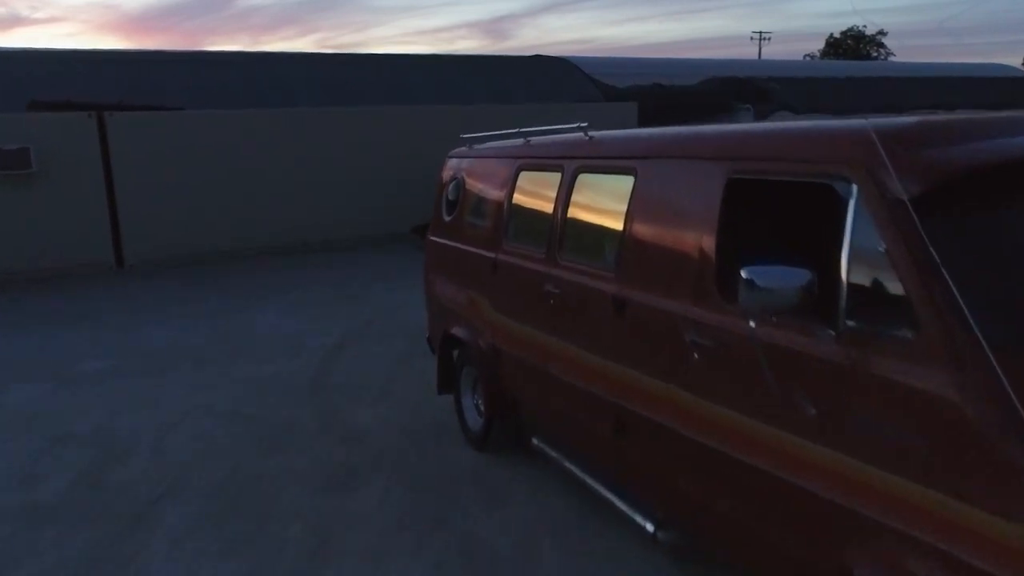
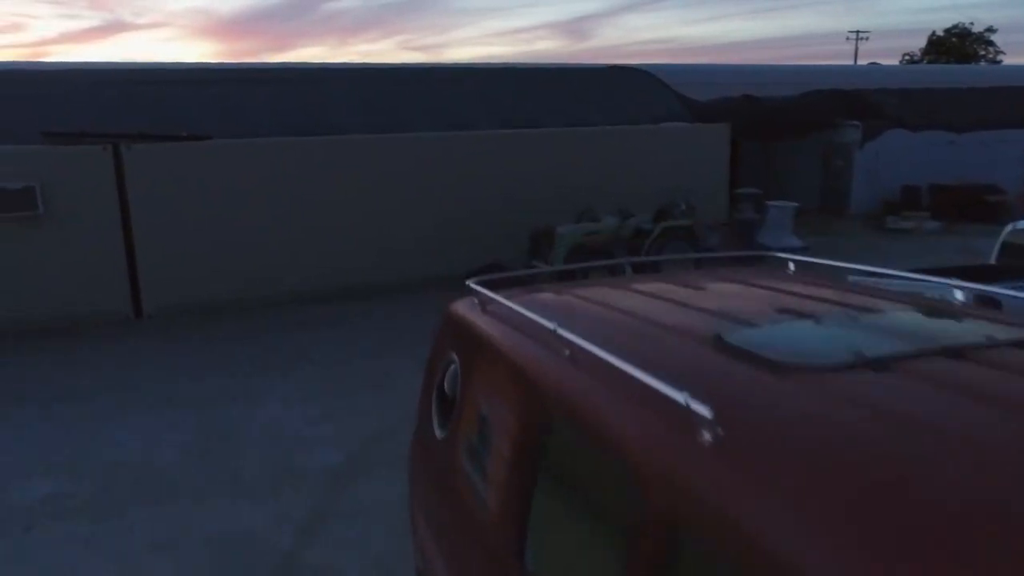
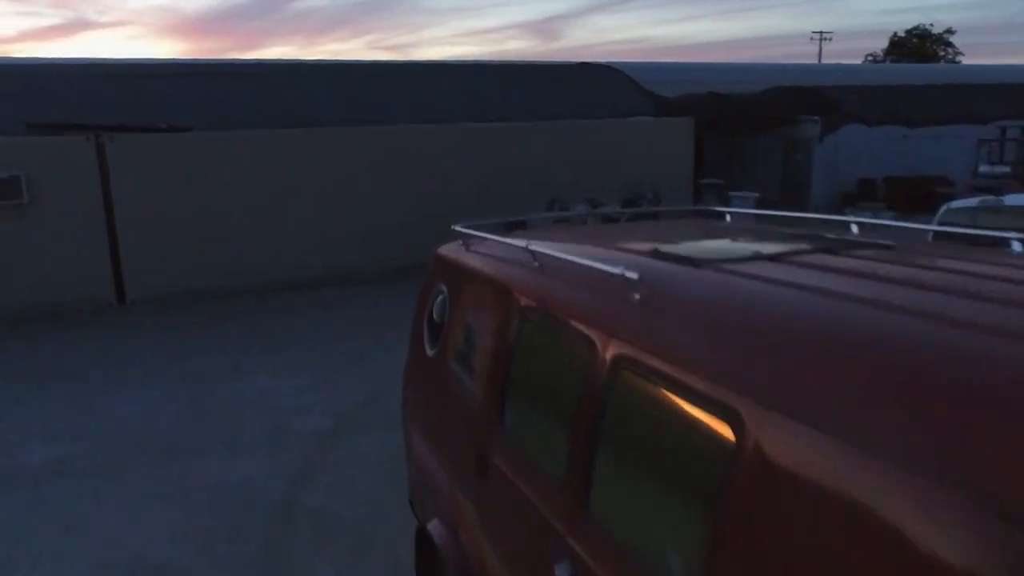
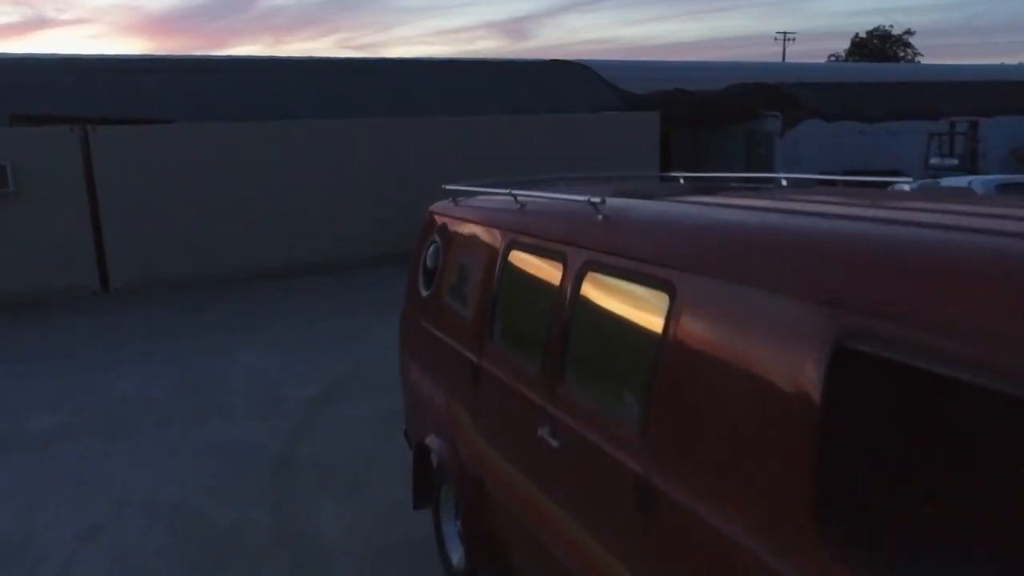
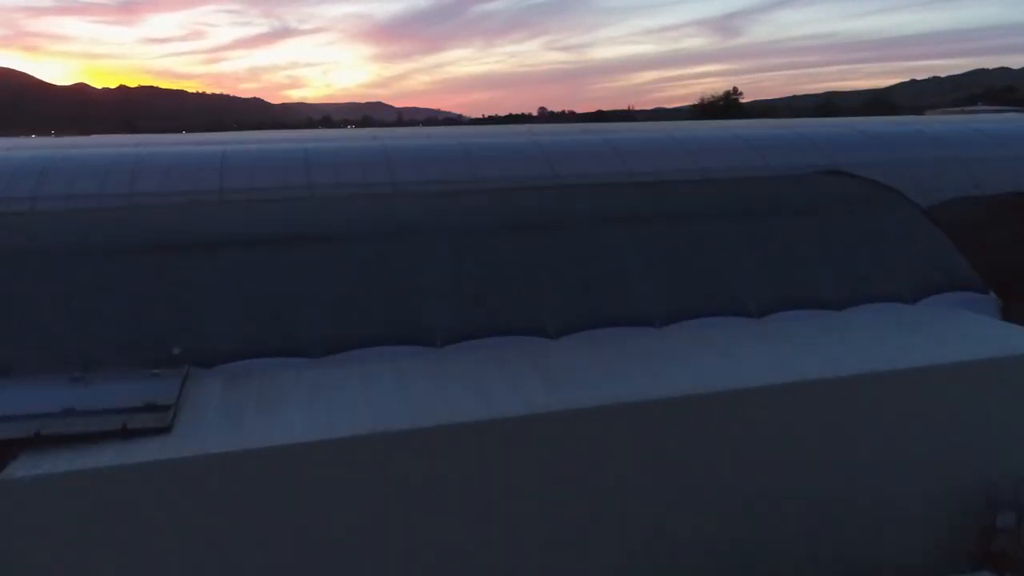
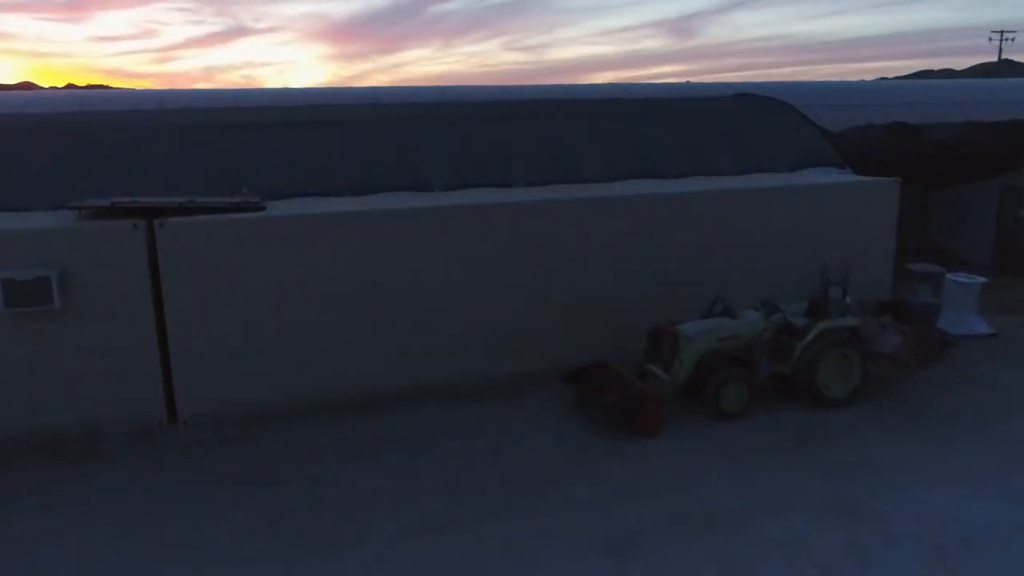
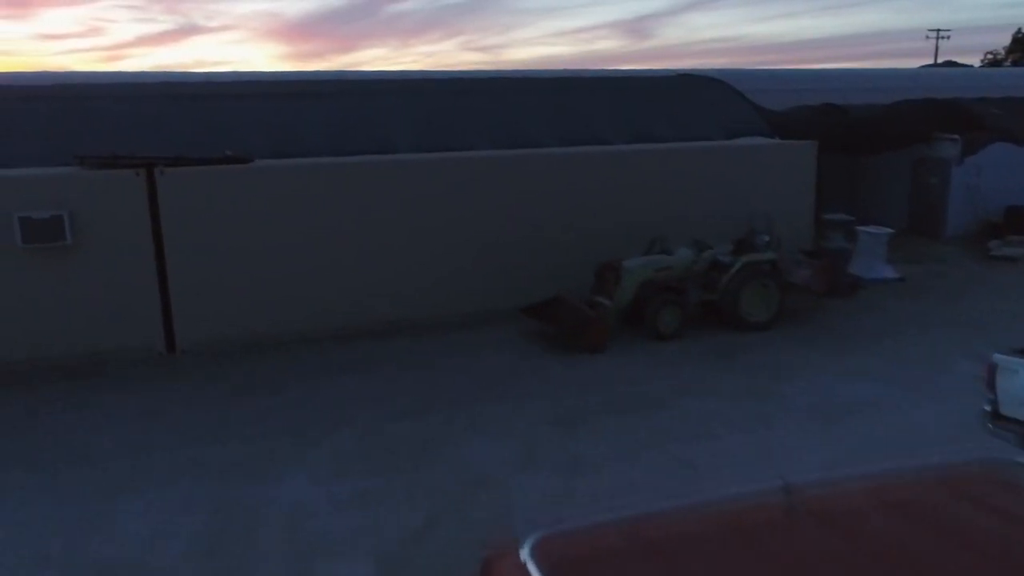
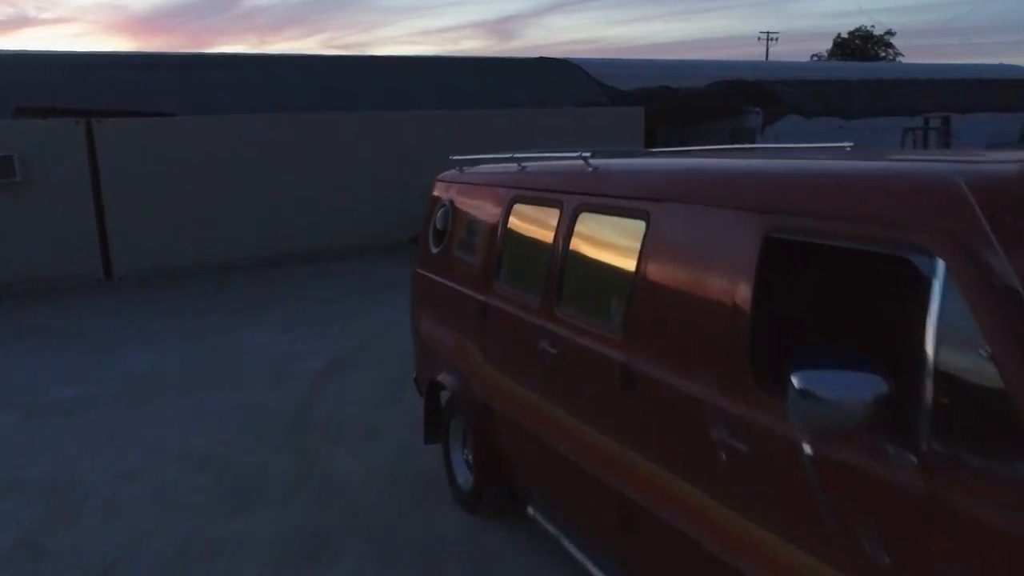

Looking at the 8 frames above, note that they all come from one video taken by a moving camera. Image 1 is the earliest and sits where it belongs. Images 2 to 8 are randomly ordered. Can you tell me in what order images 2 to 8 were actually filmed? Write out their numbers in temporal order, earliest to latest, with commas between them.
8, 4, 3, 2, 7, 6, 5
